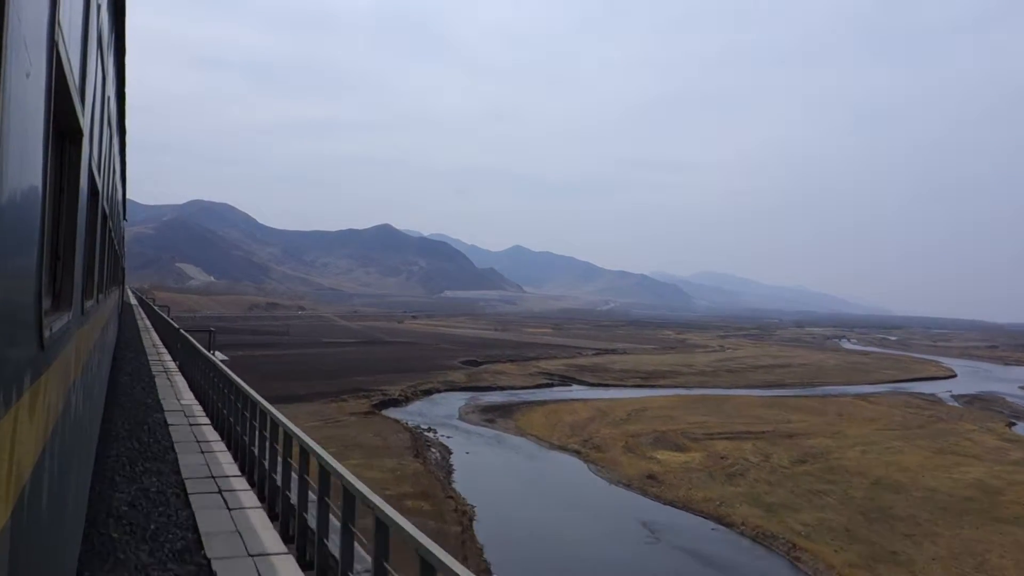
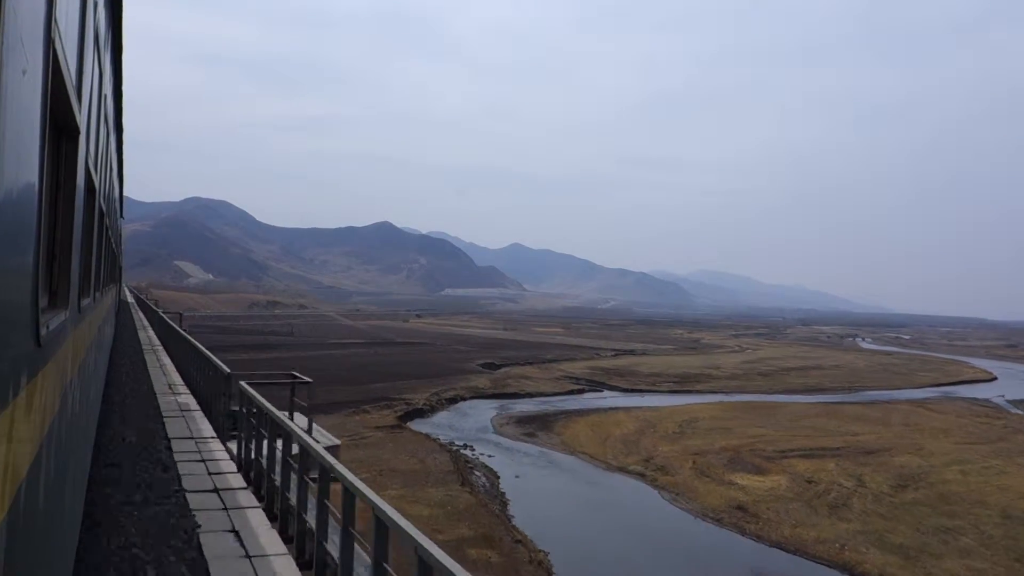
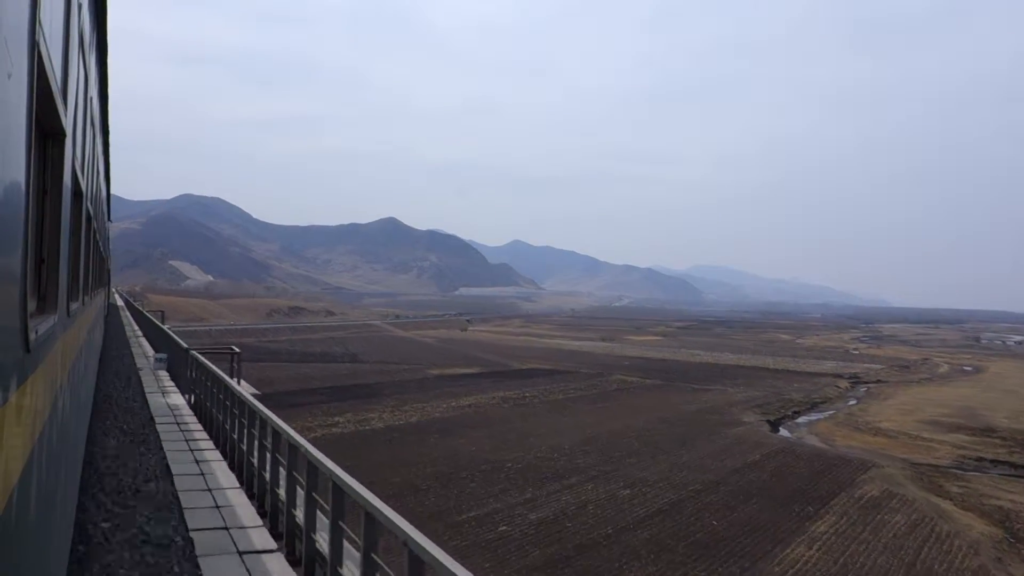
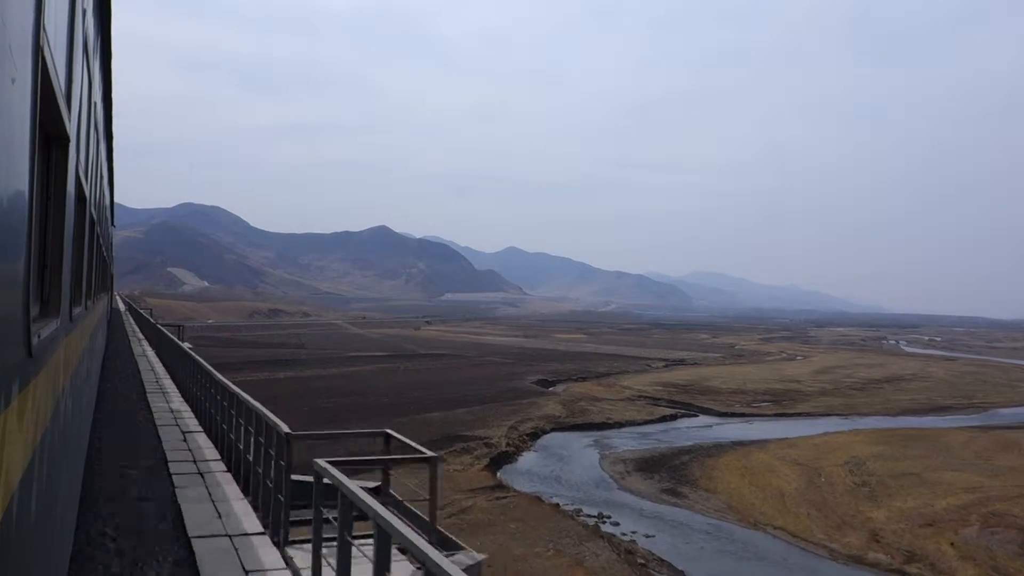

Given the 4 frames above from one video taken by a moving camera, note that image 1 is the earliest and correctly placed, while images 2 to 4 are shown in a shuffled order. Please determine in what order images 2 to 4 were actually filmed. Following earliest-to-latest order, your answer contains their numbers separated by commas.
2, 4, 3
